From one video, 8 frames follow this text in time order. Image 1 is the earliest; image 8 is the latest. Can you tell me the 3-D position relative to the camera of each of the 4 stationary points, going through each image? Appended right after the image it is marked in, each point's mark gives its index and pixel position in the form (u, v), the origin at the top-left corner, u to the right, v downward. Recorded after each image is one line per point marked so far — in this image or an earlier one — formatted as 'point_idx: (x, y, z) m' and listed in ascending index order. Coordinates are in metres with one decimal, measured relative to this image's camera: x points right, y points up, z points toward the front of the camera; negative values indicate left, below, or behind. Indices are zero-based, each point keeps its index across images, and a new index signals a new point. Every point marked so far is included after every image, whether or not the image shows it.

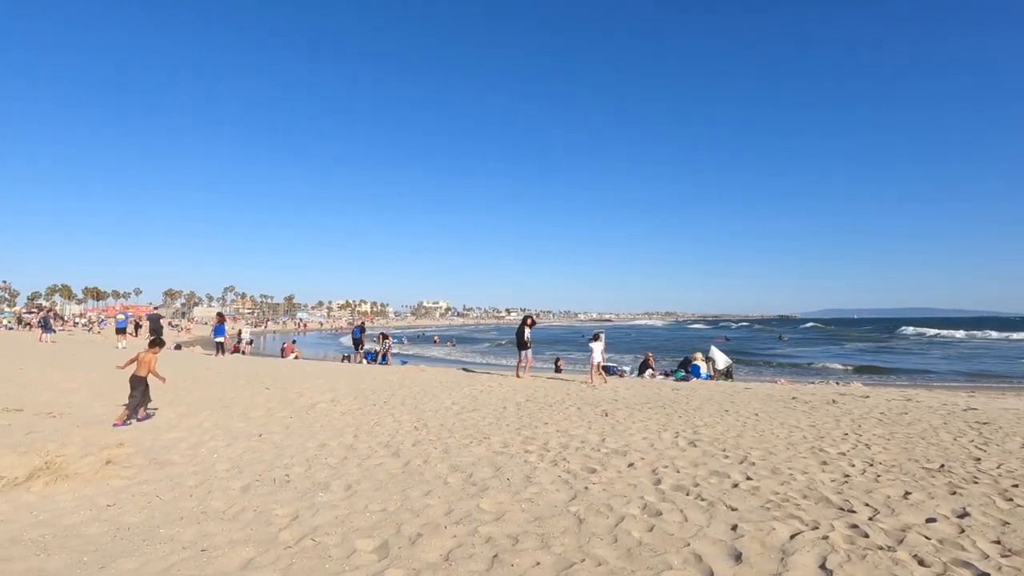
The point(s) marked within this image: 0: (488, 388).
0: (-0.5, -2.2, +12.2) m
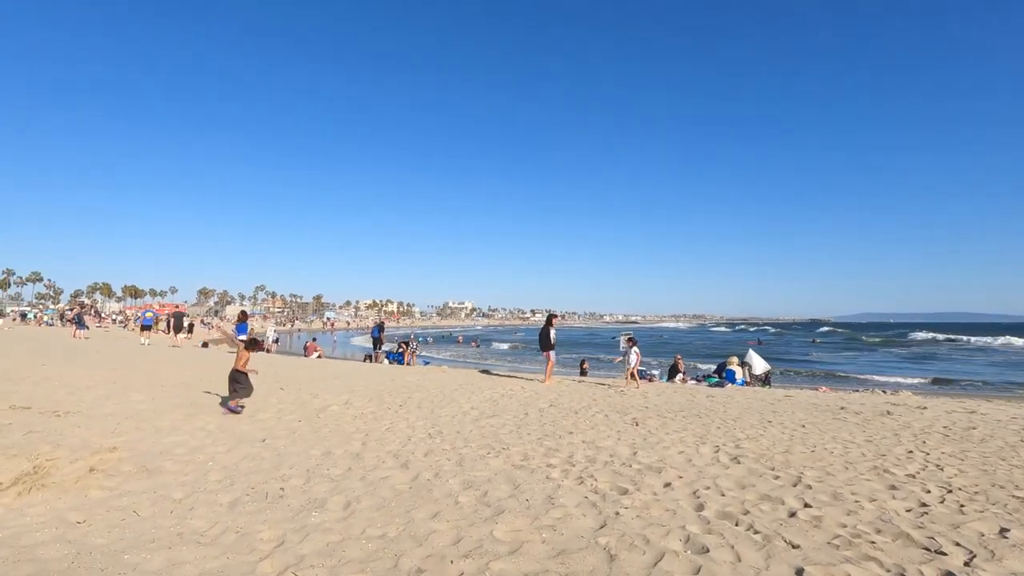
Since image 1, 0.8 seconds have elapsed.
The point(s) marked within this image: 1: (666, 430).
0: (-0.1, -2.2, +11.6) m
1: (+2.2, -2.0, +7.7) m
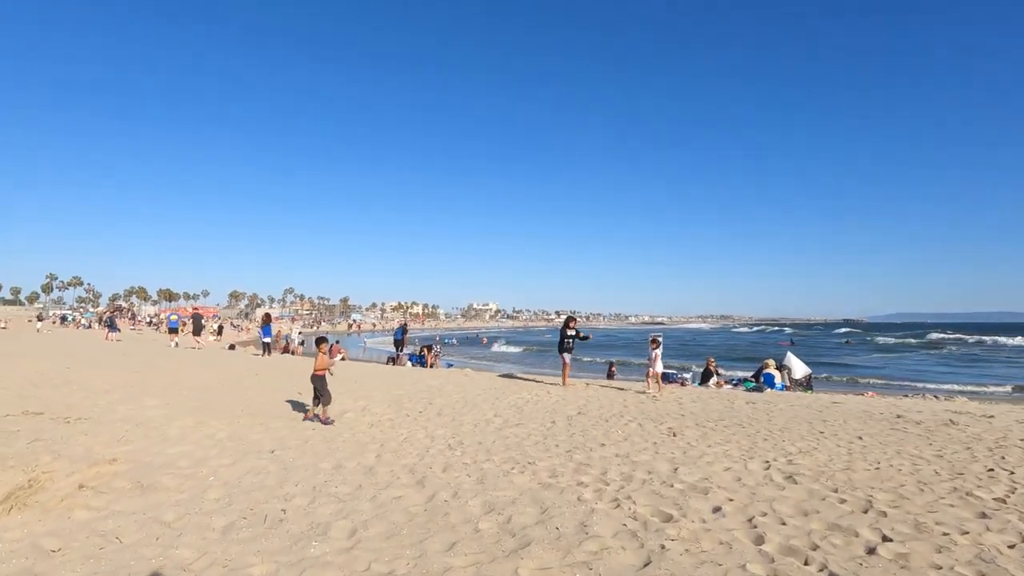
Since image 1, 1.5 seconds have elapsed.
0: (+0.5, -2.2, +11.0) m
1: (+2.5, -2.0, +7.1) m
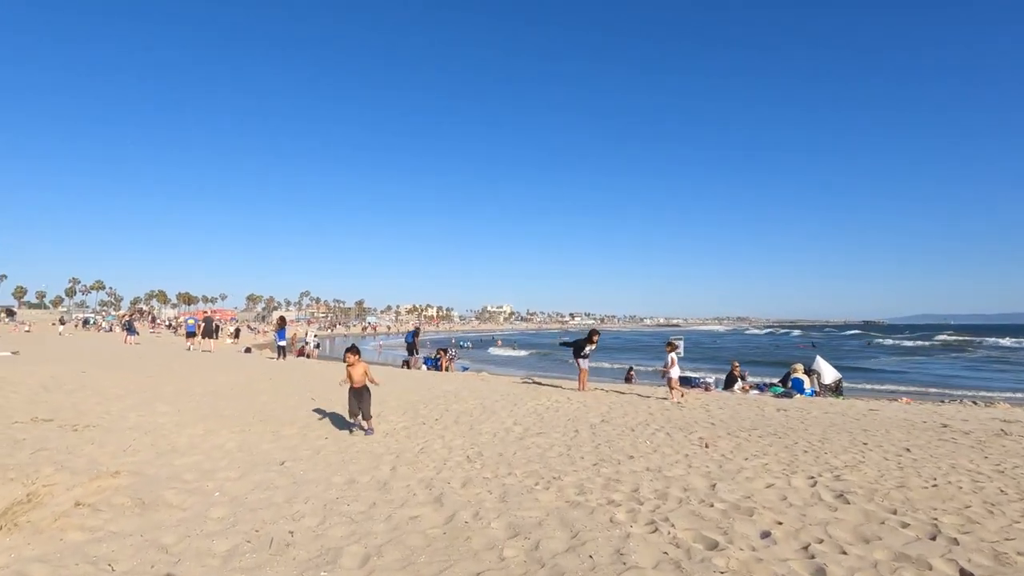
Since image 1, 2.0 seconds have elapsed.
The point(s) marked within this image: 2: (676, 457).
0: (+0.8, -2.2, +10.6) m
1: (+2.8, -2.0, +6.6) m
2: (+1.9, -2.0, +6.5) m
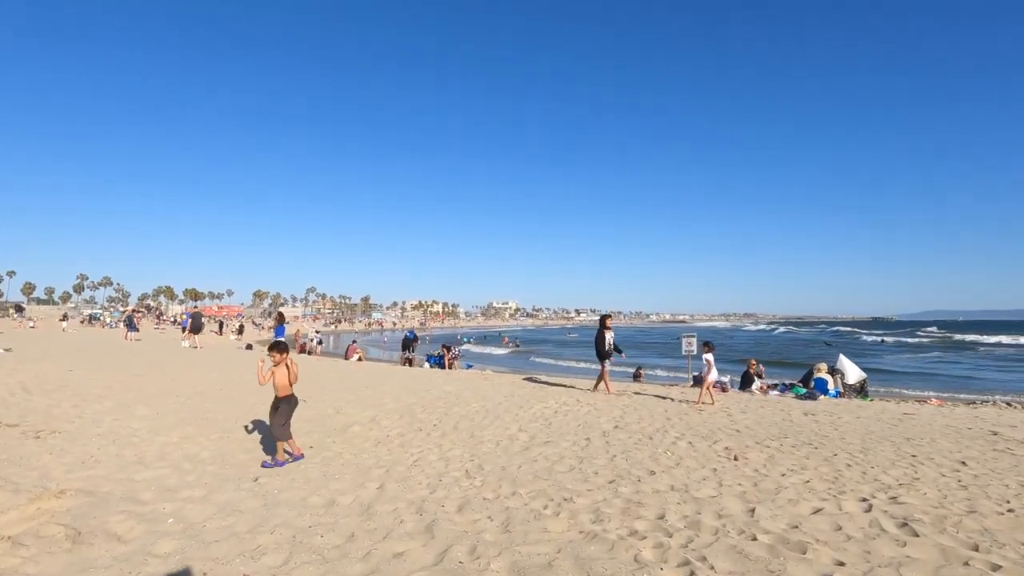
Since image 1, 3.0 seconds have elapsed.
0: (+0.9, -2.1, +9.8) m
1: (+2.8, -1.9, +5.8) m
2: (+2.0, -1.9, +5.7) m
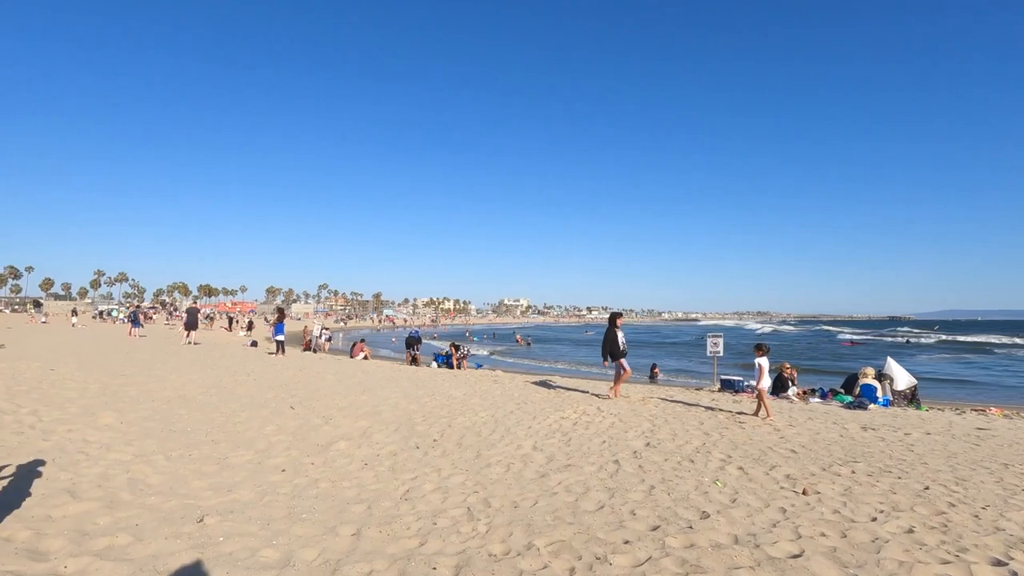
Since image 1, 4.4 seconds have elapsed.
0: (+1.1, -2.0, +8.6) m
1: (+2.9, -1.9, +4.6) m
2: (+2.1, -1.8, +4.5) m
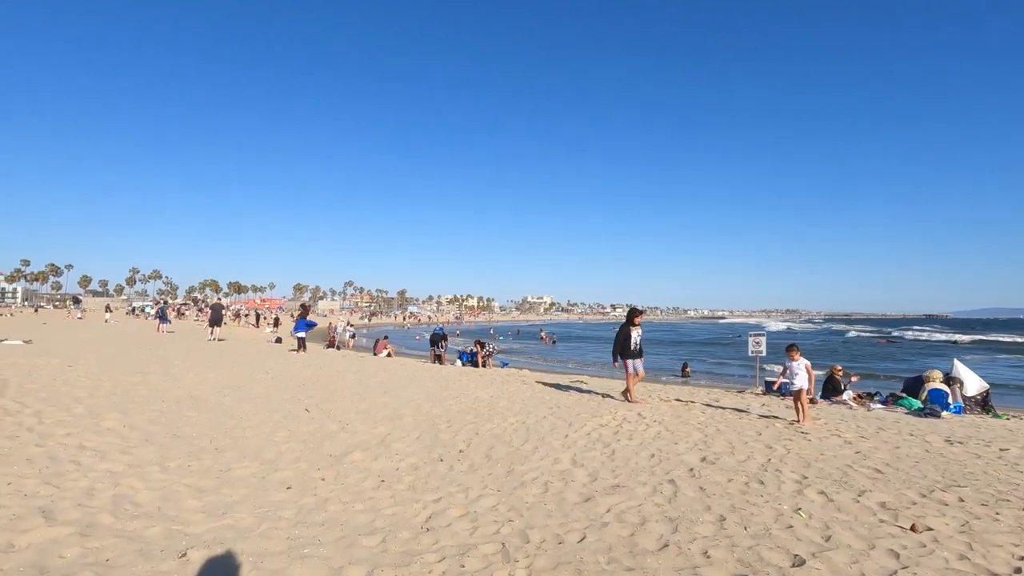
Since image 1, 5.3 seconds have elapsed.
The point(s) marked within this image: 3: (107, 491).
0: (+1.6, -1.9, +7.7) m
1: (+3.2, -1.8, +3.6) m
2: (+2.4, -1.8, +3.6) m
3: (-3.6, -1.8, +4.9) m
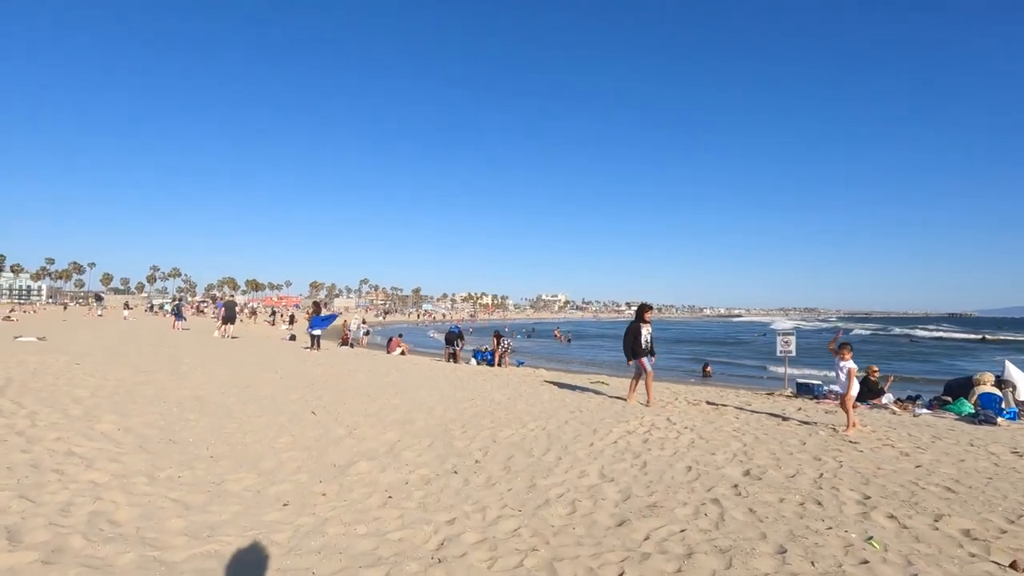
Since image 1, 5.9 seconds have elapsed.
0: (+1.8, -1.9, +7.1) m
1: (+3.4, -1.7, +3.0) m
2: (+2.5, -1.7, +2.9) m
3: (-3.4, -1.7, +4.4) m
